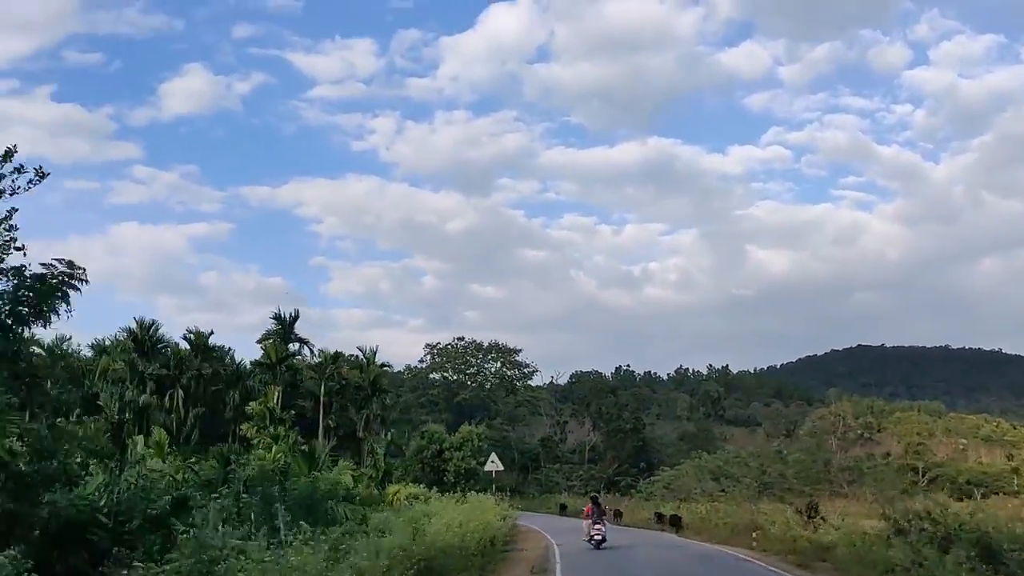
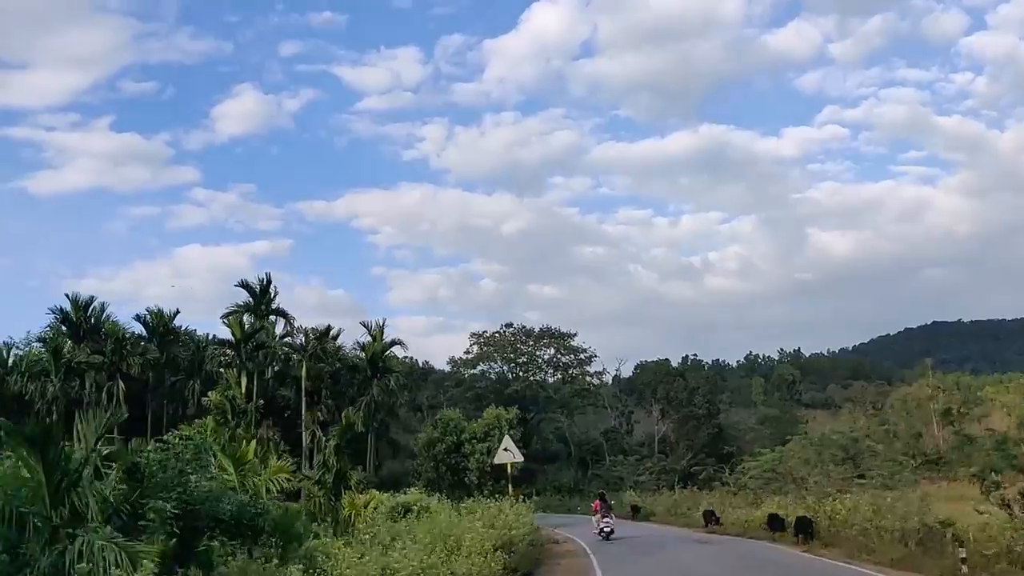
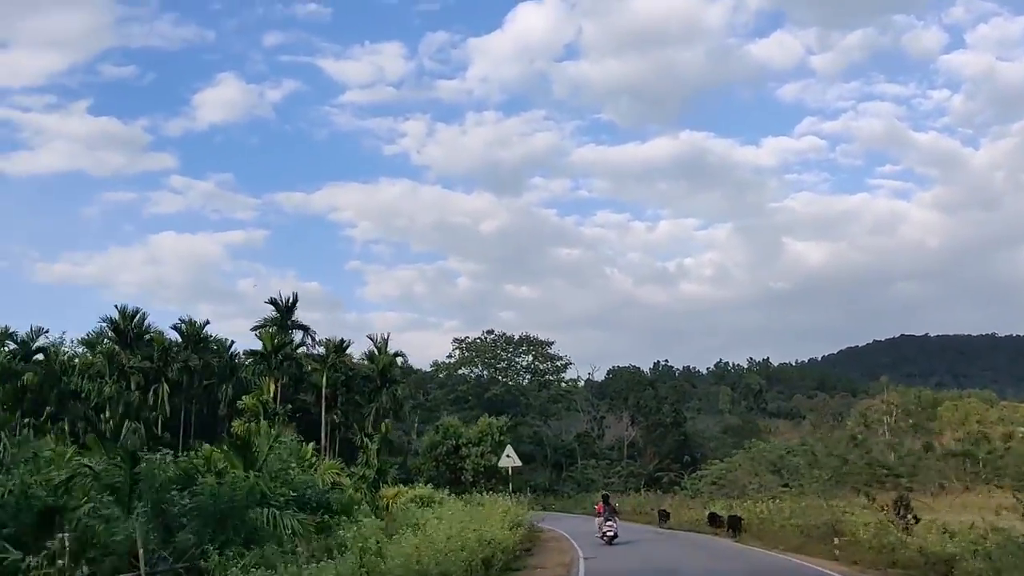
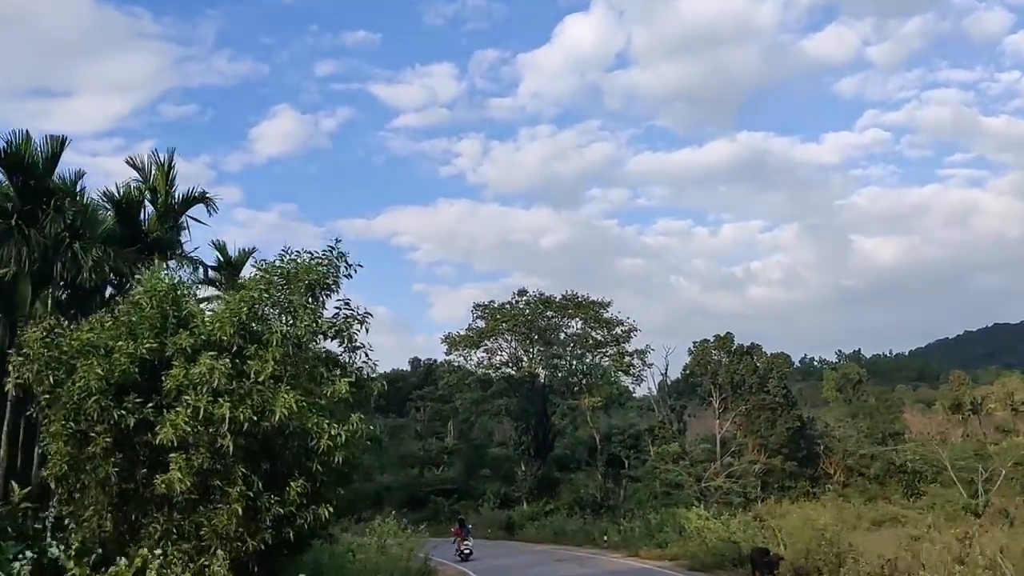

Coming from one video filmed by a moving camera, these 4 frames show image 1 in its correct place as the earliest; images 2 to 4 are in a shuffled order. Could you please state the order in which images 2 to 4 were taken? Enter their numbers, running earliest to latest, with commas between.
3, 2, 4
